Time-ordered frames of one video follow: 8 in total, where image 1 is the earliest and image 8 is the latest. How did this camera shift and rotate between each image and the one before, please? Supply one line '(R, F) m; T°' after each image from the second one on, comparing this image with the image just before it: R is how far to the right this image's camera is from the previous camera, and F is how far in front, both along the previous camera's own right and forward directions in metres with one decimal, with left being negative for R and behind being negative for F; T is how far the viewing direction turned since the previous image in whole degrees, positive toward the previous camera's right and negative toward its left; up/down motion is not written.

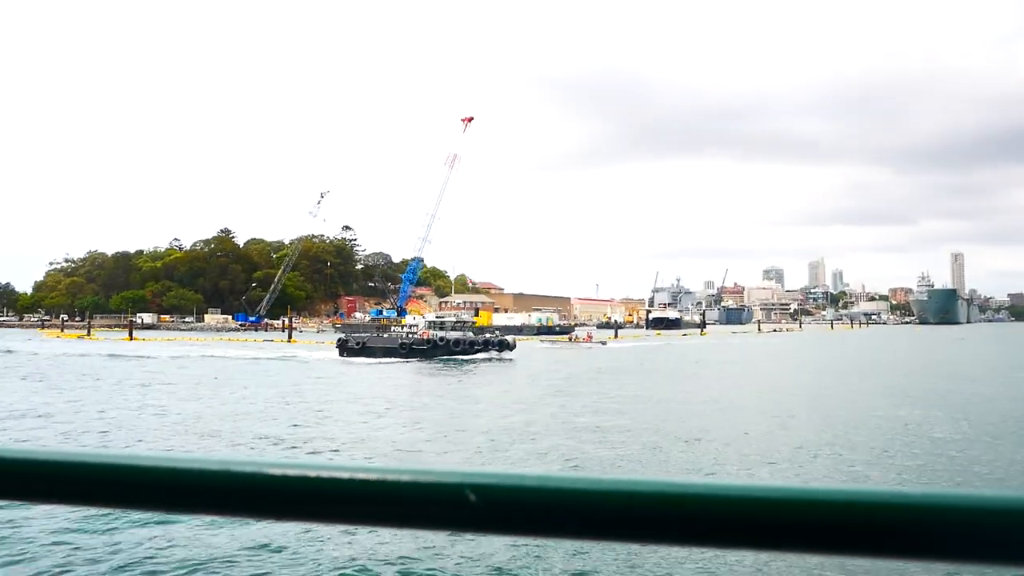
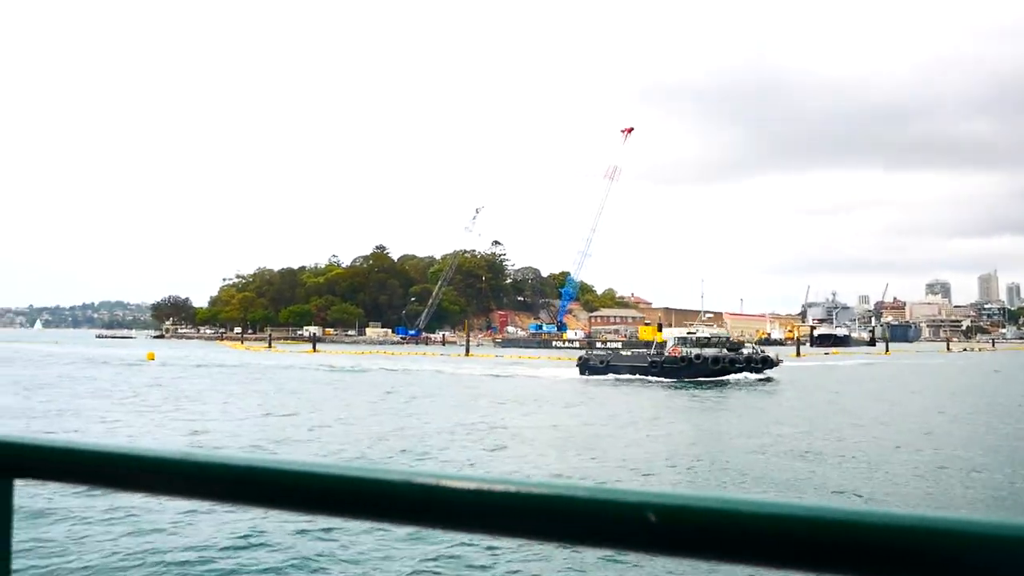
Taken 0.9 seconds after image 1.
(-1.4, 0.0) m; -9°
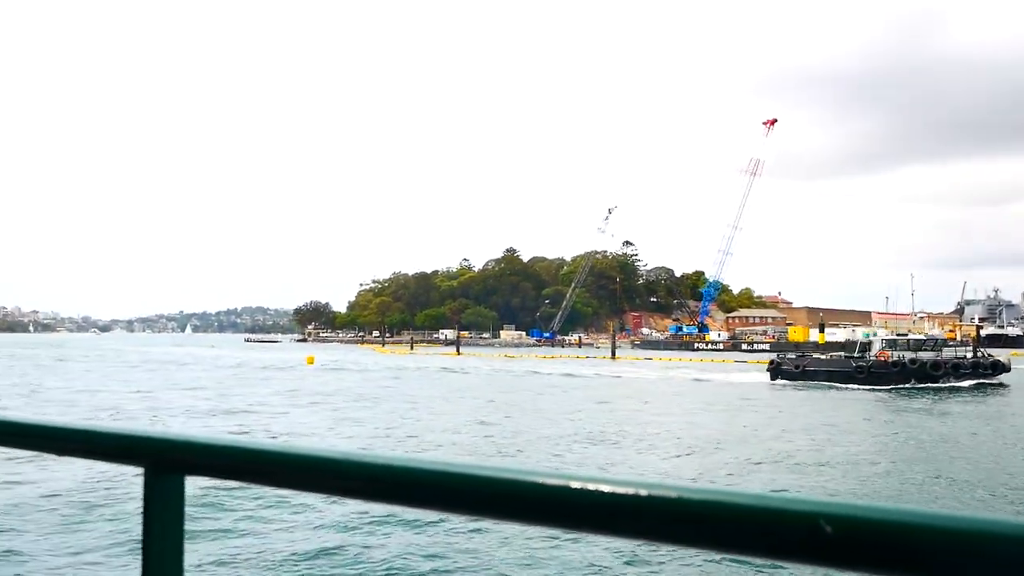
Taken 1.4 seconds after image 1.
(-0.7, +0.4) m; -8°
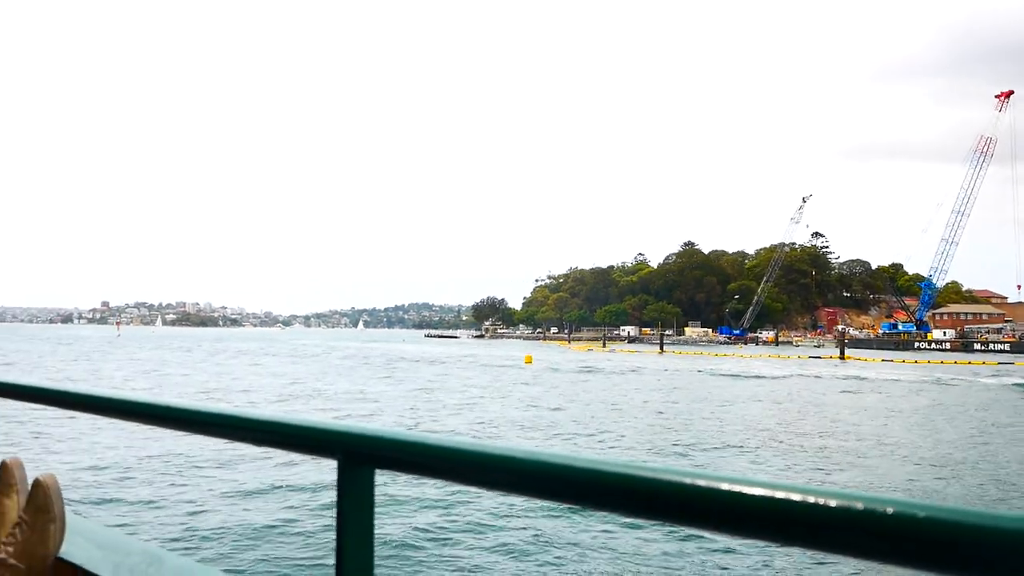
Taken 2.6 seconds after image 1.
(-1.5, +1.0) m; -11°
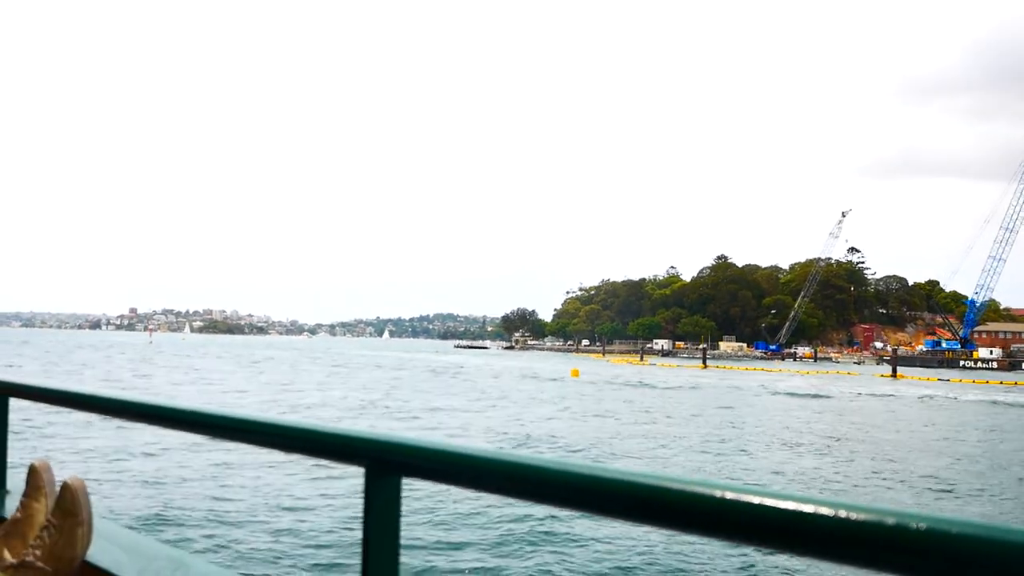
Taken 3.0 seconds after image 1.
(-0.5, +0.3) m; -2°
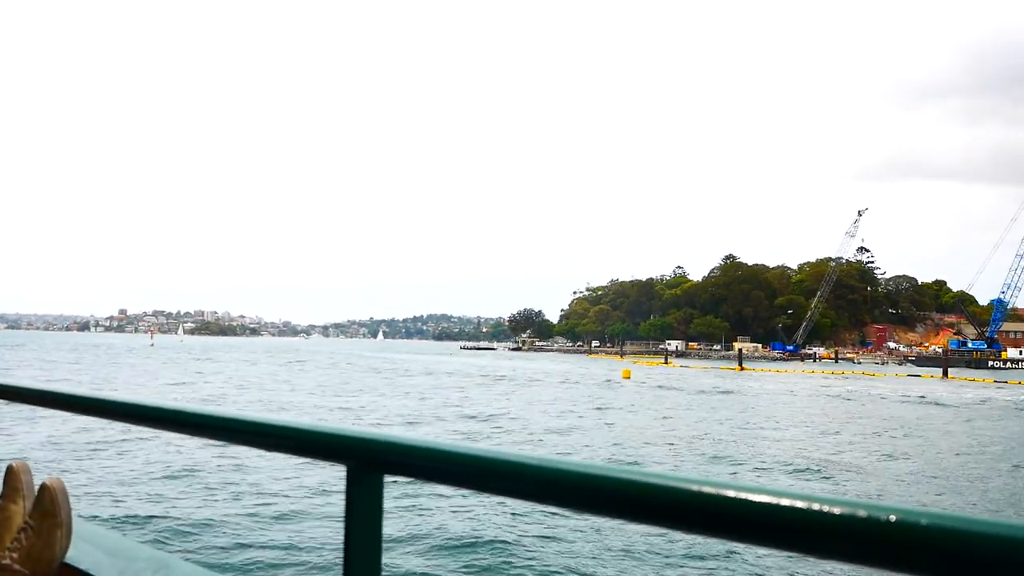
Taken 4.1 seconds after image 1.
(-1.1, +0.8) m; 0°
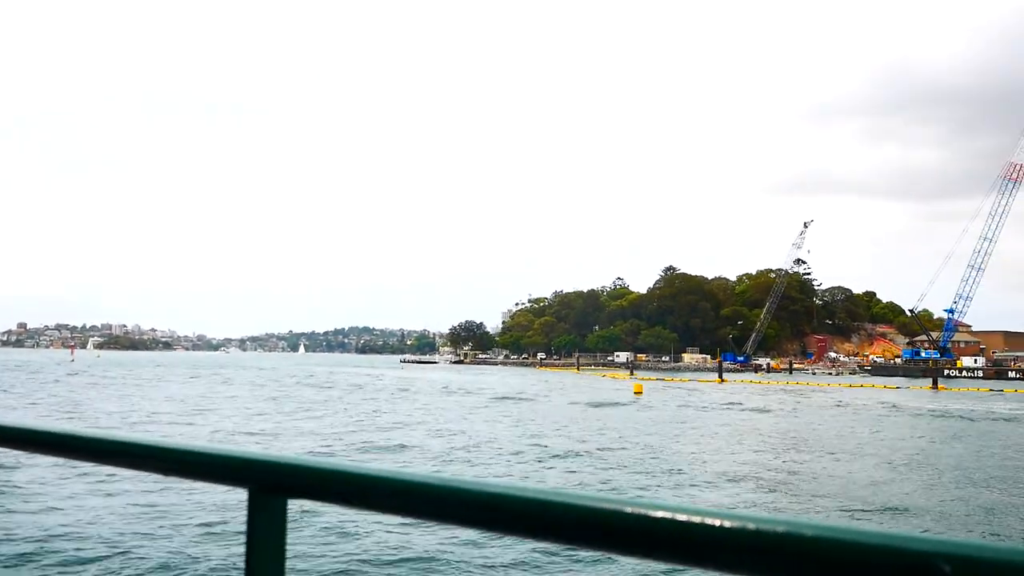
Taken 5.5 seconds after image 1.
(-1.5, +1.3) m; +5°
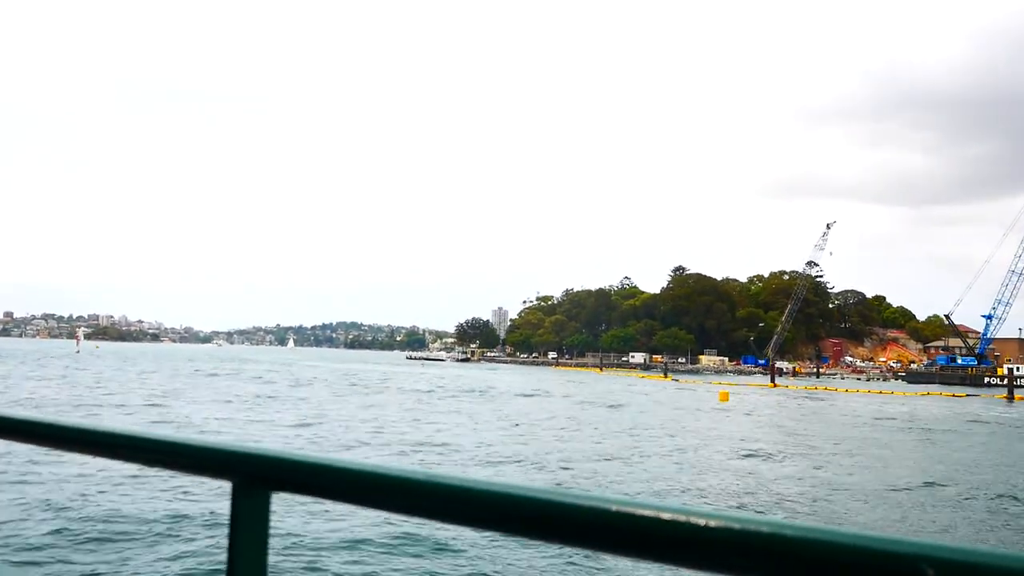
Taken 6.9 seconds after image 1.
(-1.5, +1.3) m; +1°
